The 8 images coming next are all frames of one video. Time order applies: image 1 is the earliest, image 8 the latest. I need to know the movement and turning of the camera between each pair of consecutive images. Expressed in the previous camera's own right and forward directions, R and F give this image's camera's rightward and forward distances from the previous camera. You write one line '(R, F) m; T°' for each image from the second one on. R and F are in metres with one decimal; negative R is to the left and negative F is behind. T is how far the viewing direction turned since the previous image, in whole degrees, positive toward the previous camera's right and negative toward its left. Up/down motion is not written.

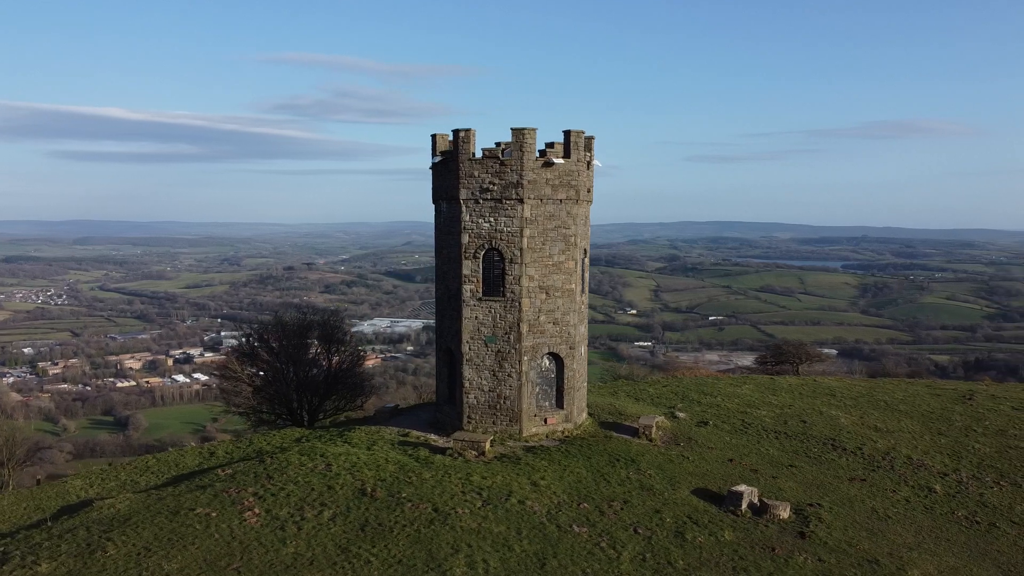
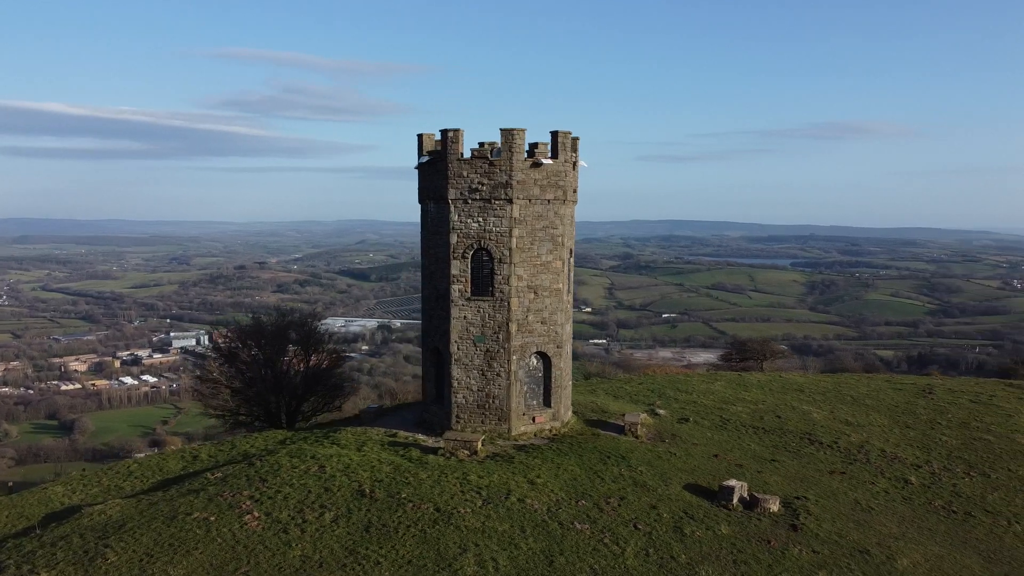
(-0.8, -0.1) m; +3°
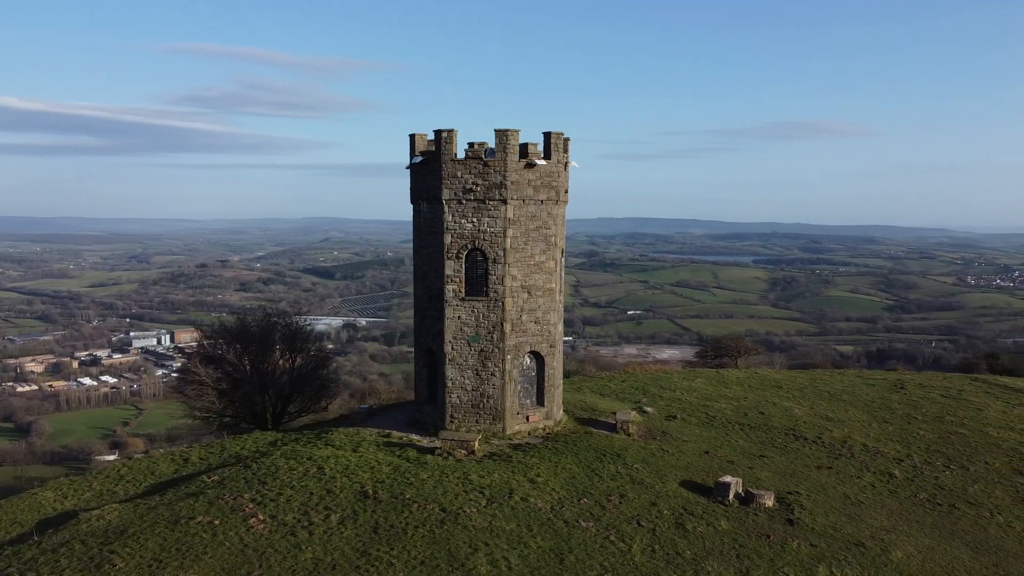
(-0.7, -0.1) m; +2°
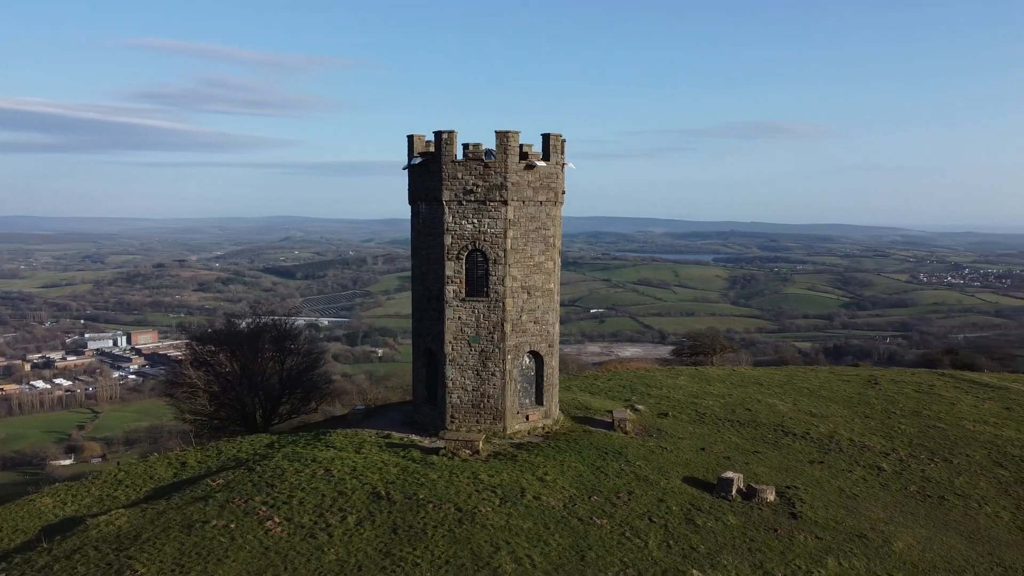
(-0.9, -0.1) m; +3°
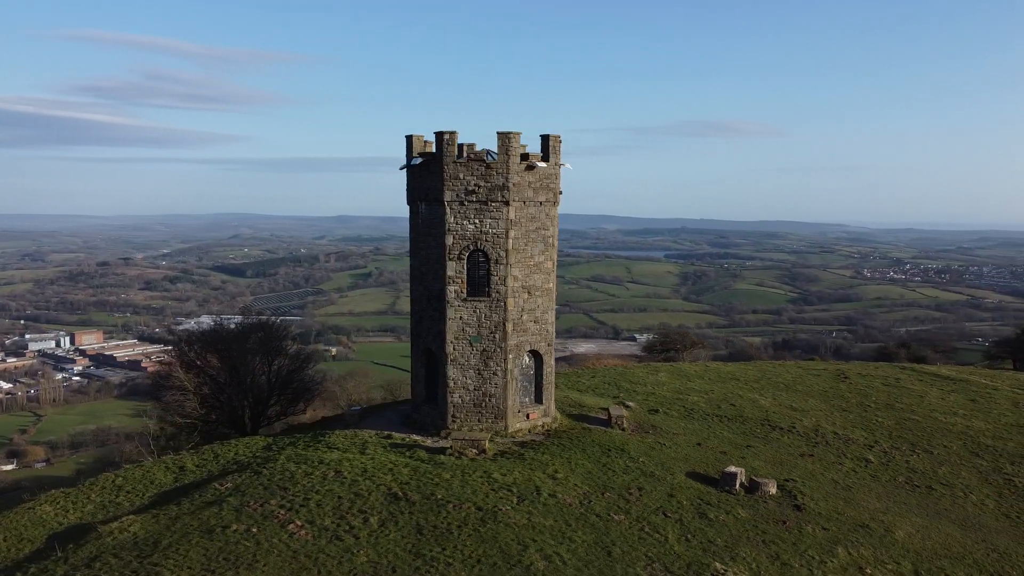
(-1.2, -0.1) m; +3°
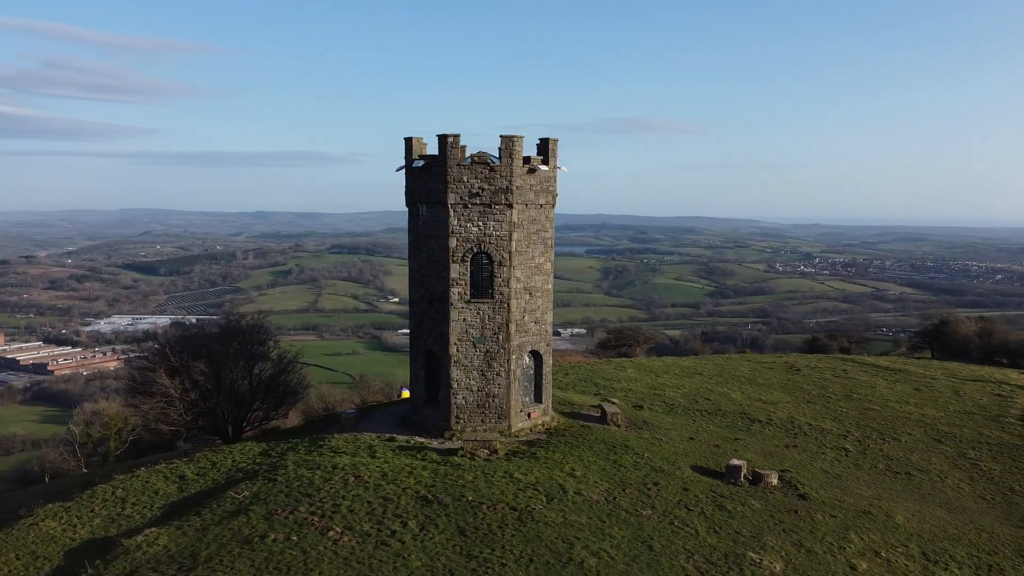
(-2.0, -0.2) m; +6°
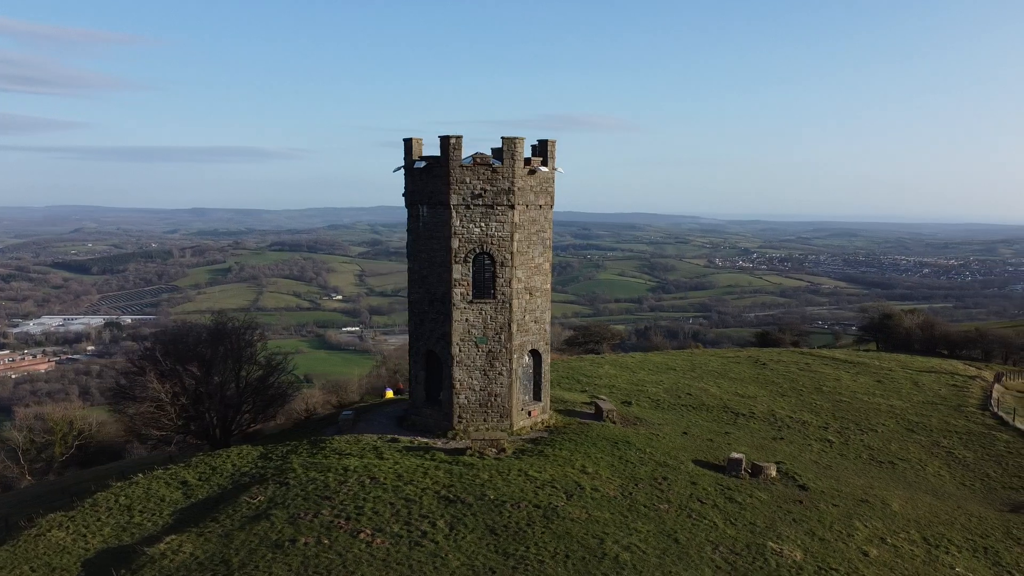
(-1.5, -0.2) m; +4°
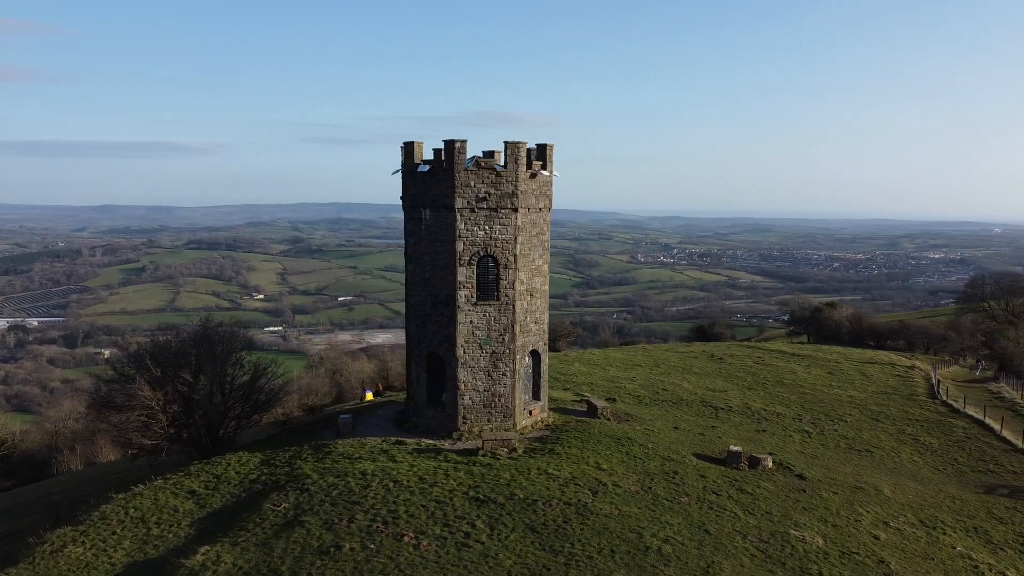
(-2.0, -0.2) m; +5°
